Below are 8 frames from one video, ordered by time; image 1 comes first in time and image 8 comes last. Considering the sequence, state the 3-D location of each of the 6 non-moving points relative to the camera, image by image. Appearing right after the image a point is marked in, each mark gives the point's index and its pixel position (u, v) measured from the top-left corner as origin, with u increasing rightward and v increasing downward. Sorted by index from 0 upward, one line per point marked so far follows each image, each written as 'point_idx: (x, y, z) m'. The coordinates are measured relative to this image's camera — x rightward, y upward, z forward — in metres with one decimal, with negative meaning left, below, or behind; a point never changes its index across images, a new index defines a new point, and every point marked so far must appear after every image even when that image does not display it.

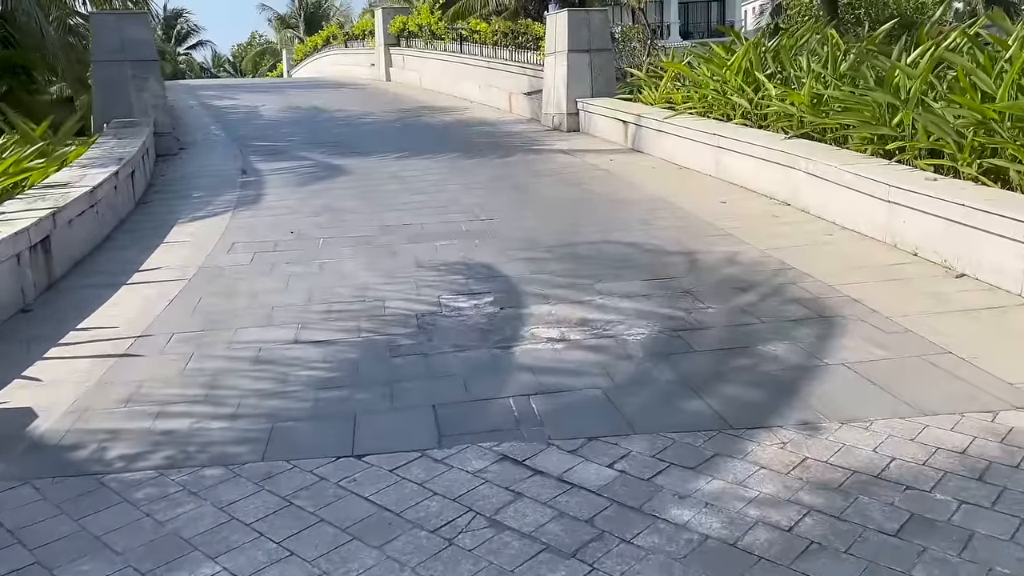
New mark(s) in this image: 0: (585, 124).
0: (+1.1, +2.5, +12.5) m
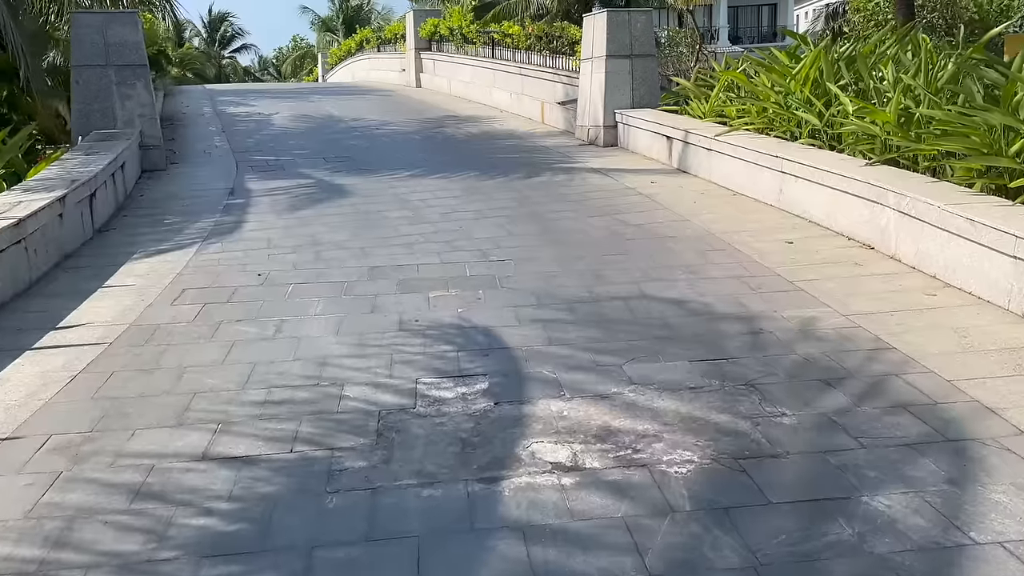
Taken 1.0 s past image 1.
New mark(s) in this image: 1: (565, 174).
0: (+1.5, +2.0, +11.1) m
1: (+0.6, +1.3, +9.4) m
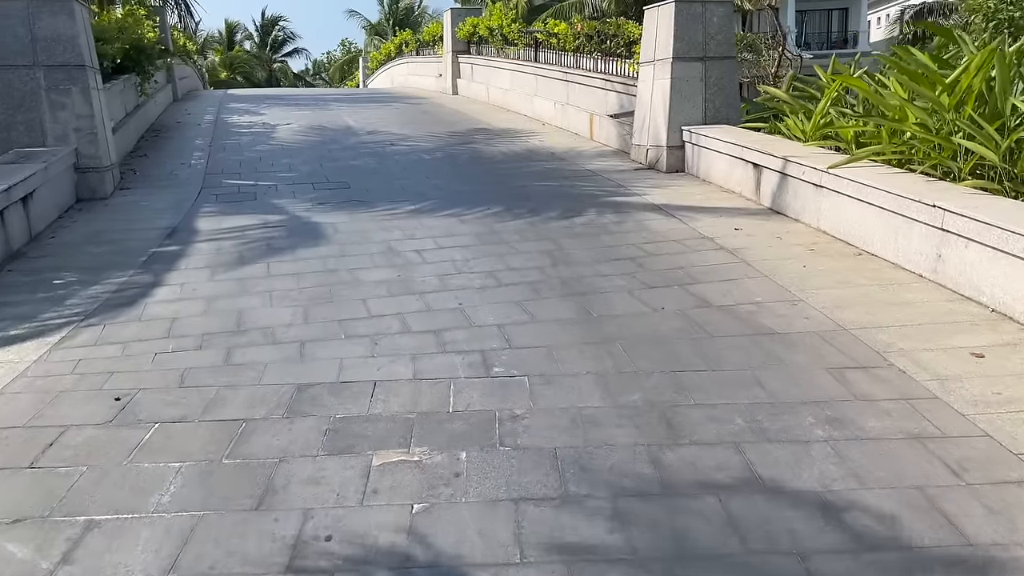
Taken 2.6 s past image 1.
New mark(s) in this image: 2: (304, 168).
0: (+2.0, +1.3, +8.7) m
1: (+0.9, +0.6, +7.1) m
2: (-2.4, +1.4, +9.3) m
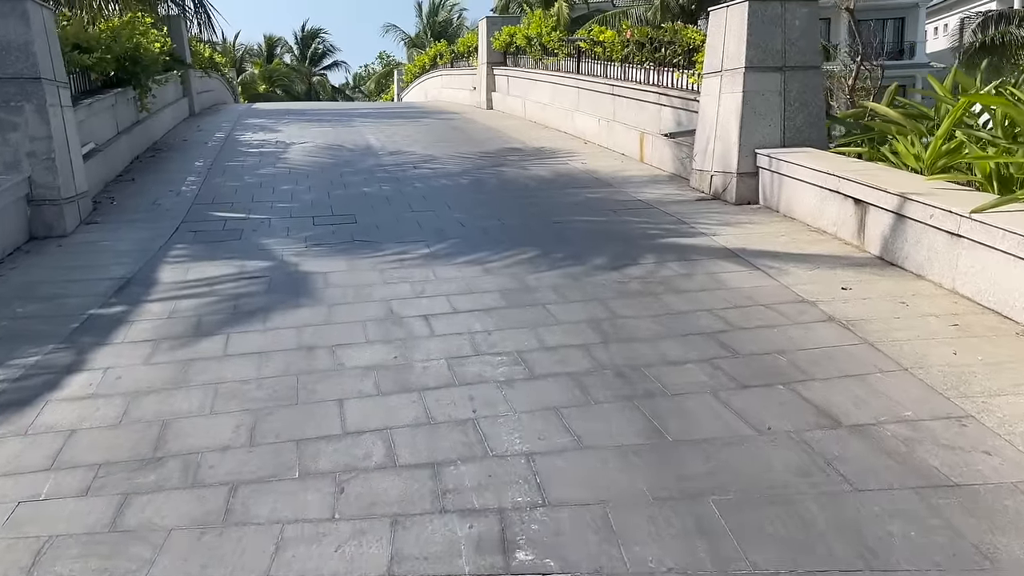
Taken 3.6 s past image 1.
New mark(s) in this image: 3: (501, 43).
0: (+2.3, +0.8, +7.2) m
1: (+1.2, +0.2, +5.7) m
2: (-2.0, +0.9, +8.0) m
3: (-0.2, +5.1, +16.7) m
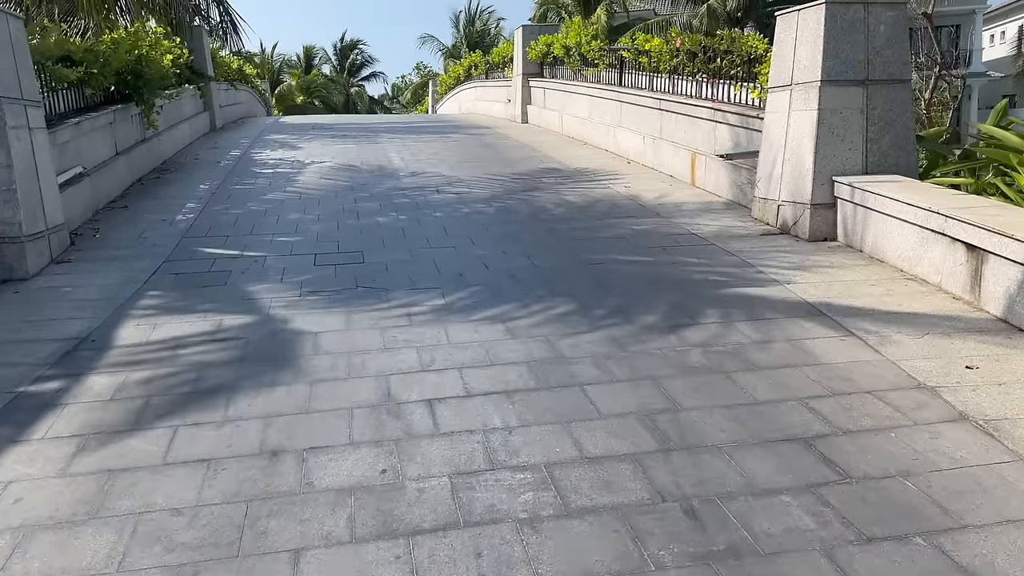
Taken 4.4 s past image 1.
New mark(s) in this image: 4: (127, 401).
0: (+2.5, +0.4, +6.1) m
1: (+1.3, -0.2, +4.6) m
2: (-1.7, +0.5, +7.0) m
3: (+0.5, +4.6, +15.8) m
4: (-1.8, -0.5, +3.7) m
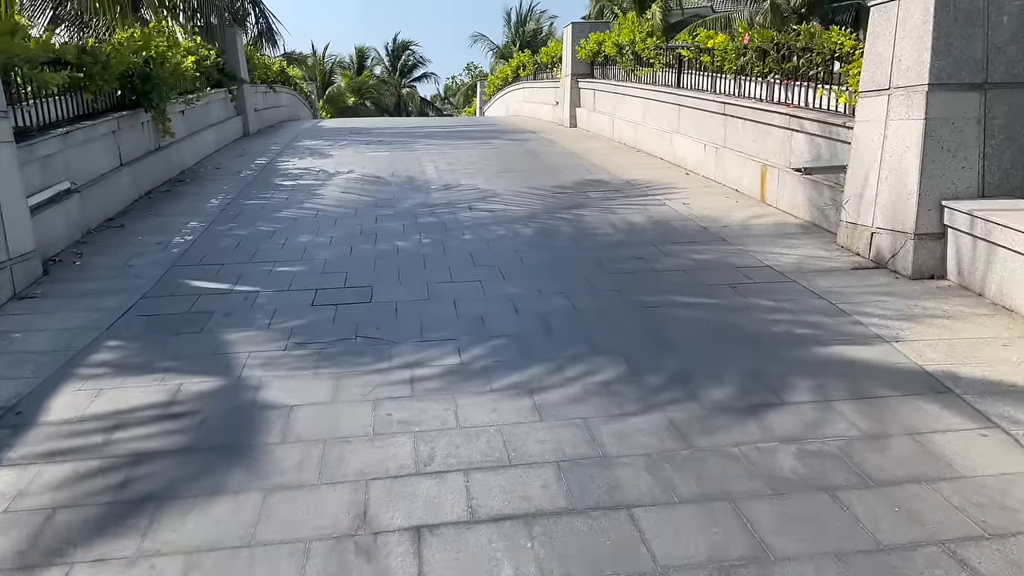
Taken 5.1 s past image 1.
0: (+2.8, +0.1, +4.9) m
1: (+1.5, -0.5, +3.5) m
2: (-1.4, +0.2, +6.1) m
3: (+1.4, +4.3, +14.7) m
4: (-1.7, -0.8, +2.8) m
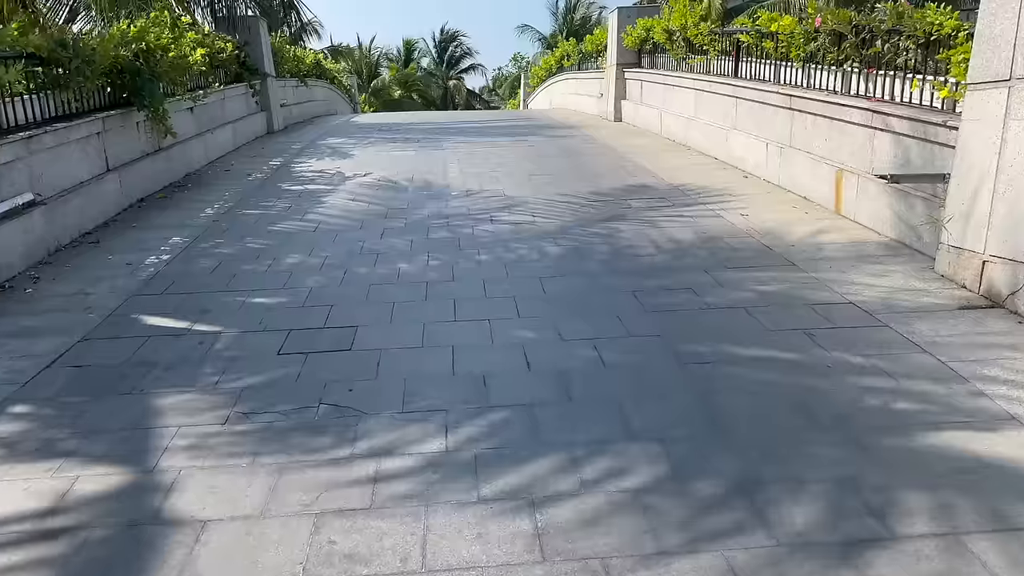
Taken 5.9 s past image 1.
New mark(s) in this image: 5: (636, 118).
0: (+2.8, -0.1, +3.8) m
1: (+1.4, -0.7, +2.4) m
2: (-1.3, 0.0, +5.2) m
3: (+2.0, +4.1, +13.5) m
4: (-1.8, -1.0, +1.9) m
5: (+2.0, +2.7, +13.0) m
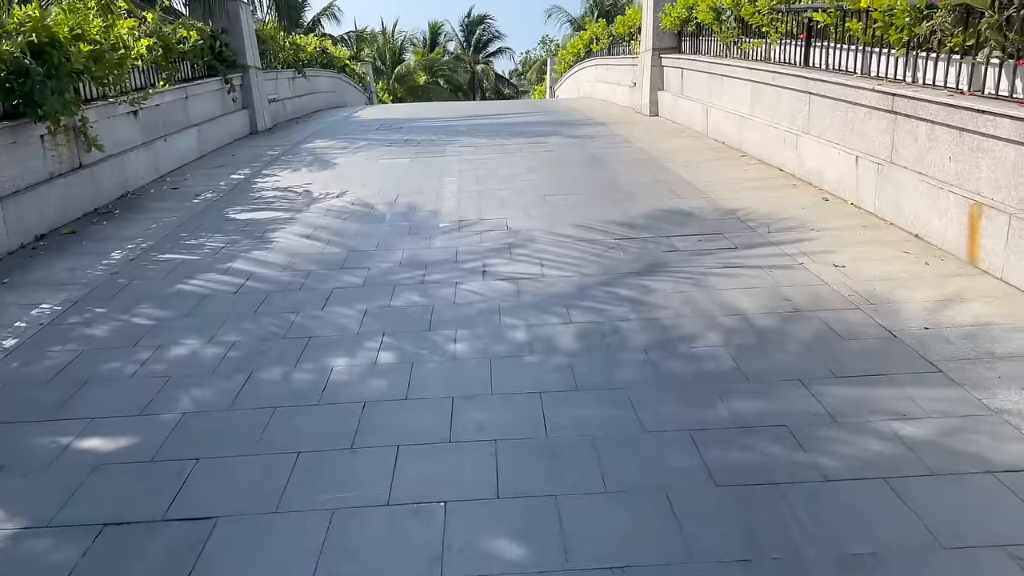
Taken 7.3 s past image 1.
0: (+2.7, -0.7, +1.8) m
1: (+1.3, -1.3, +0.5) m
2: (-1.4, -0.5, +3.4) m
3: (+2.3, +3.8, +11.5) m
4: (-1.9, -1.6, +0.1) m
5: (+2.2, +2.4, +11.1) m
